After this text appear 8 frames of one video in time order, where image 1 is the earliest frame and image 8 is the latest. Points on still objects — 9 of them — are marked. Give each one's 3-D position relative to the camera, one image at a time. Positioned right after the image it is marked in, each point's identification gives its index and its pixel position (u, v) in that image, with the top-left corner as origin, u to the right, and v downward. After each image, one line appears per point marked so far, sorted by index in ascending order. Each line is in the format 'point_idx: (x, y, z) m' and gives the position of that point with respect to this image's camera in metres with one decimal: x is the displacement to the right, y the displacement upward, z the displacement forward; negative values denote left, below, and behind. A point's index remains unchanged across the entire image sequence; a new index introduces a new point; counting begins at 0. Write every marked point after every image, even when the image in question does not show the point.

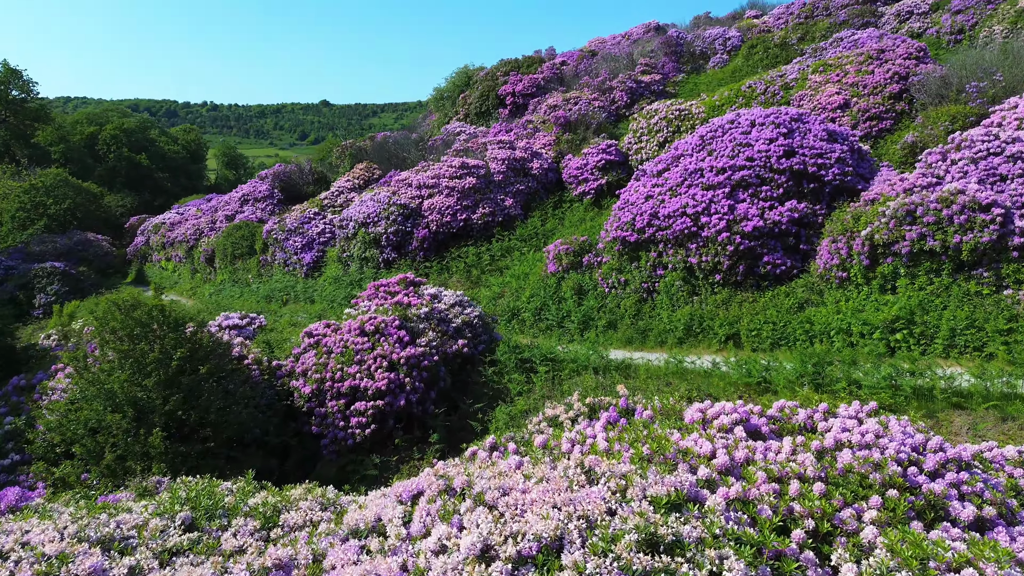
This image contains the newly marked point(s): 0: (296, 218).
0: (-6.2, +2.0, +17.0) m
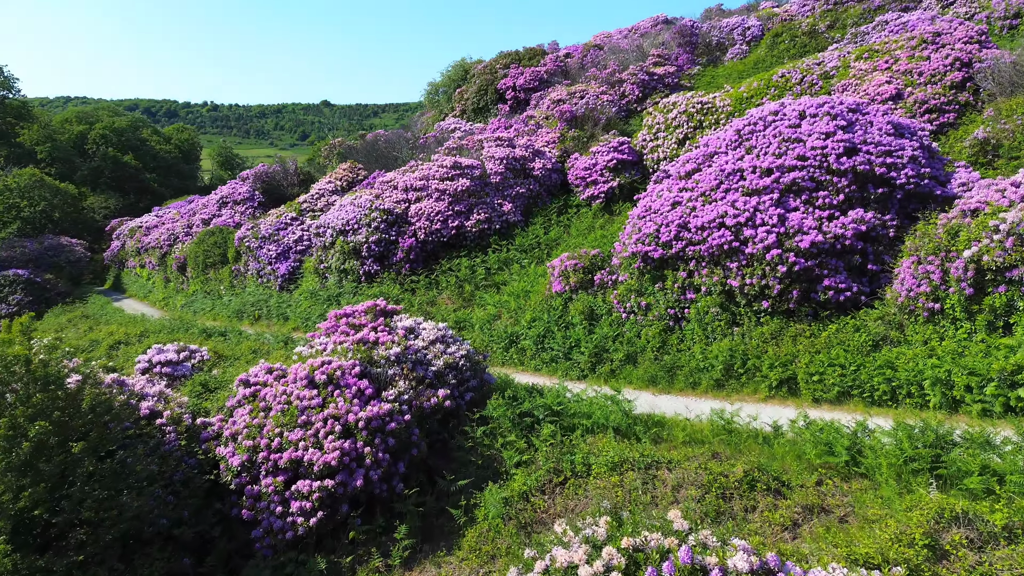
0: (-6.3, +1.7, +15.3) m
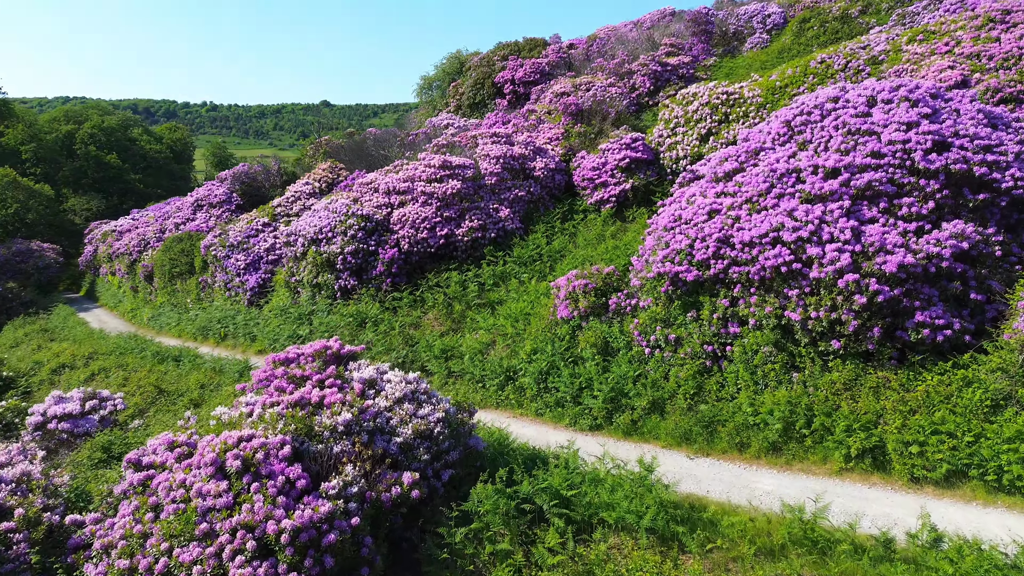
0: (-6.3, +1.3, +13.7) m
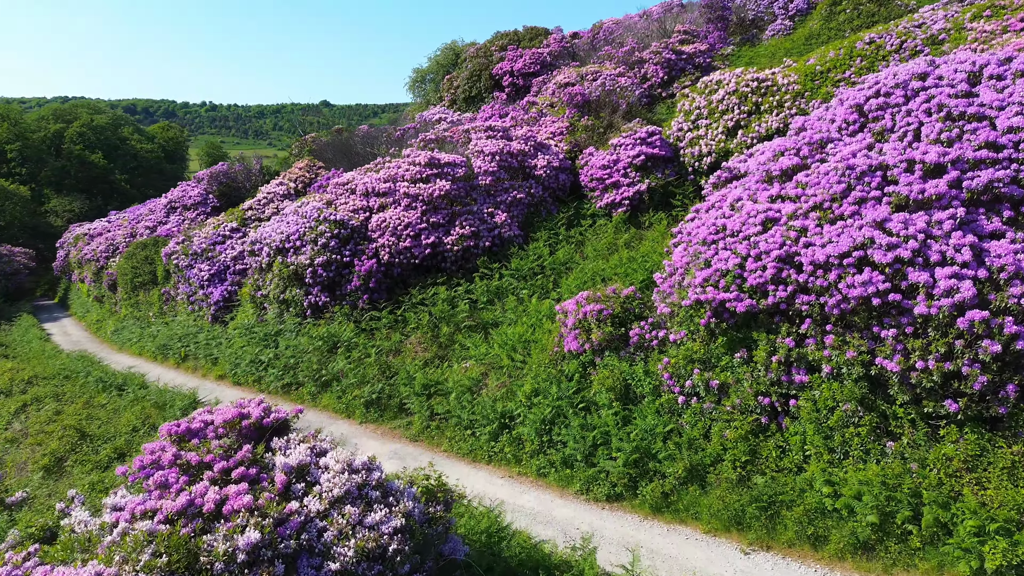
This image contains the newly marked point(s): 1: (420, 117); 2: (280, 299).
0: (-6.3, +1.1, +12.2) m
1: (-2.4, +4.4, +15.2) m
2: (-3.9, -0.2, +9.8) m
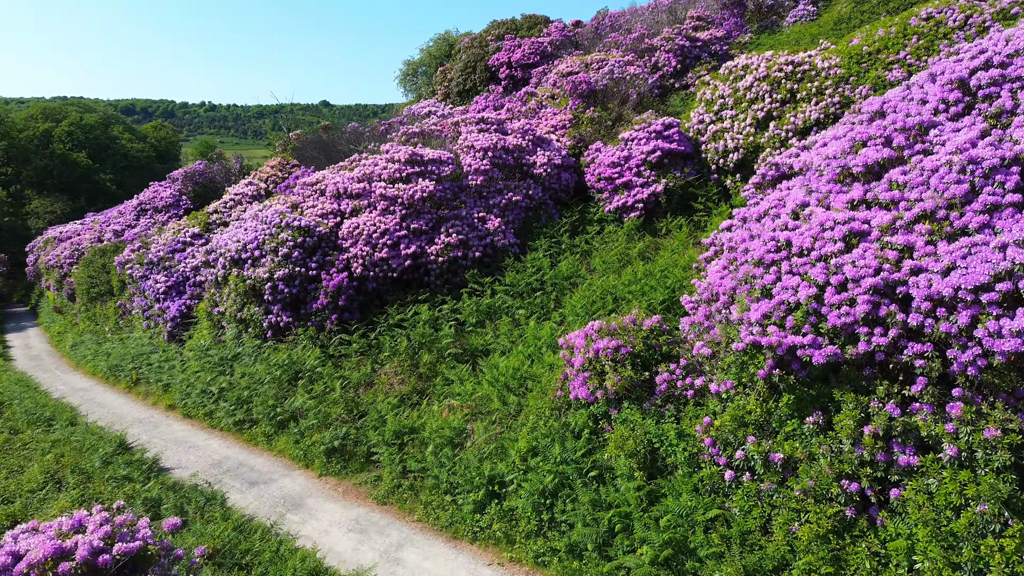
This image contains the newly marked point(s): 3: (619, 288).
0: (-6.4, +0.8, +10.9) m
1: (-2.4, +4.1, +13.8) m
2: (-3.9, -0.4, +8.5) m
3: (+1.2, 0.0, +6.8) m
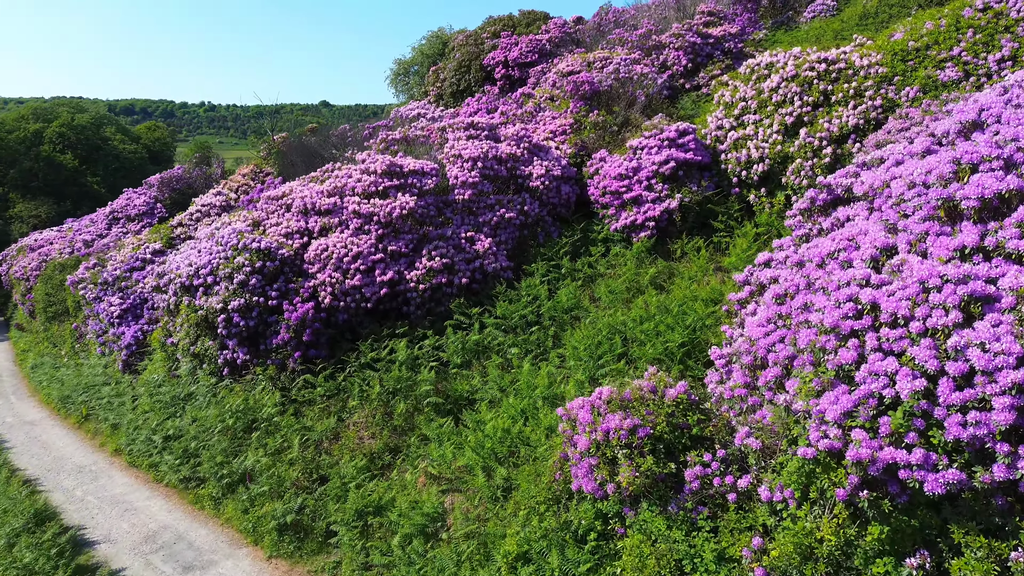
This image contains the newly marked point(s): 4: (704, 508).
0: (-6.5, +0.5, +9.8) m
1: (-2.5, +3.8, +12.8) m
2: (-4.0, -0.8, +7.4) m
3: (+1.1, -0.4, +5.7) m
4: (+1.1, -1.2, +3.3) m
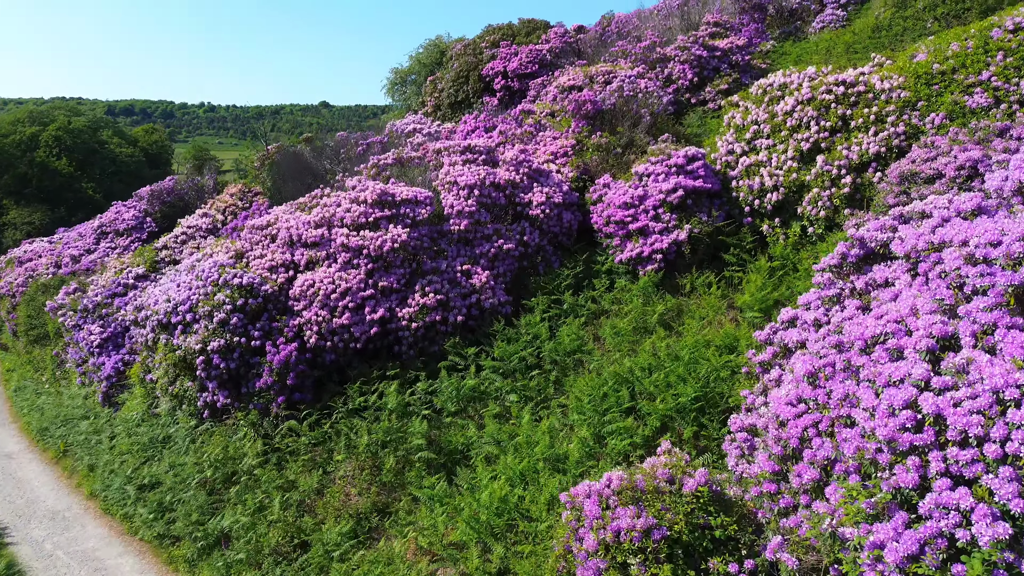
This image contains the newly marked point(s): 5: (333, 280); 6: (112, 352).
0: (-6.5, 0.0, +9.4) m
1: (-2.5, +3.3, +12.4) m
2: (-4.0, -1.2, +7.0) m
3: (+1.1, -0.8, +5.3) m
4: (+1.0, -1.6, +2.9) m
5: (-2.0, +0.1, +6.6) m
6: (-5.9, -0.9, +8.7) m
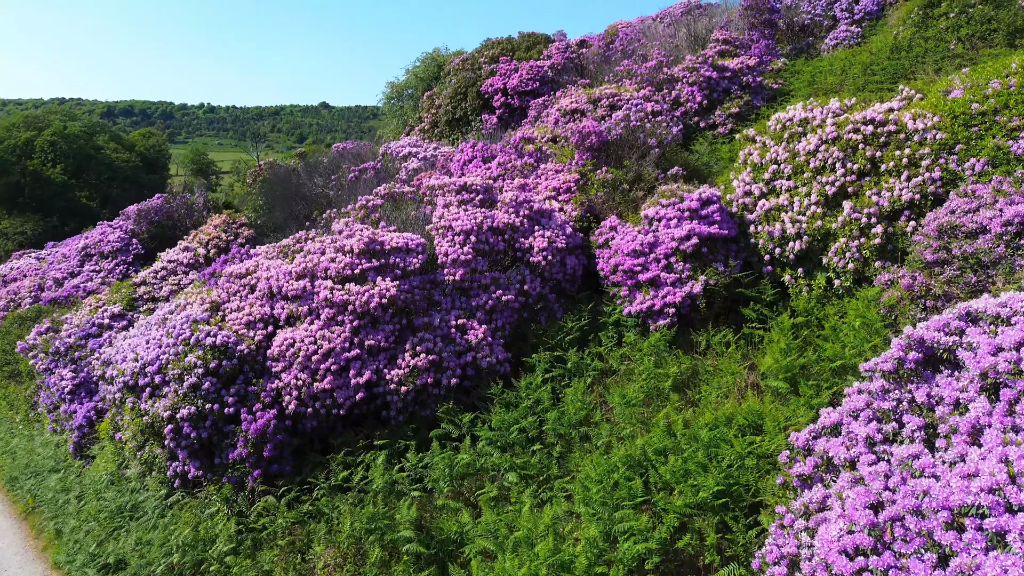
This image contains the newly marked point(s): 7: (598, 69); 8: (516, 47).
0: (-6.5, -0.6, +8.8) m
1: (-2.5, +2.7, +11.8) m
2: (-4.0, -1.8, +6.4) m
3: (+1.1, -1.4, +4.7) m
4: (+1.0, -2.2, +2.3) m
5: (-2.0, -0.5, +6.0) m
6: (-5.9, -1.5, +8.2) m
7: (+1.9, +4.8, +13.1) m
8: (+0.1, +6.0, +14.7) m
